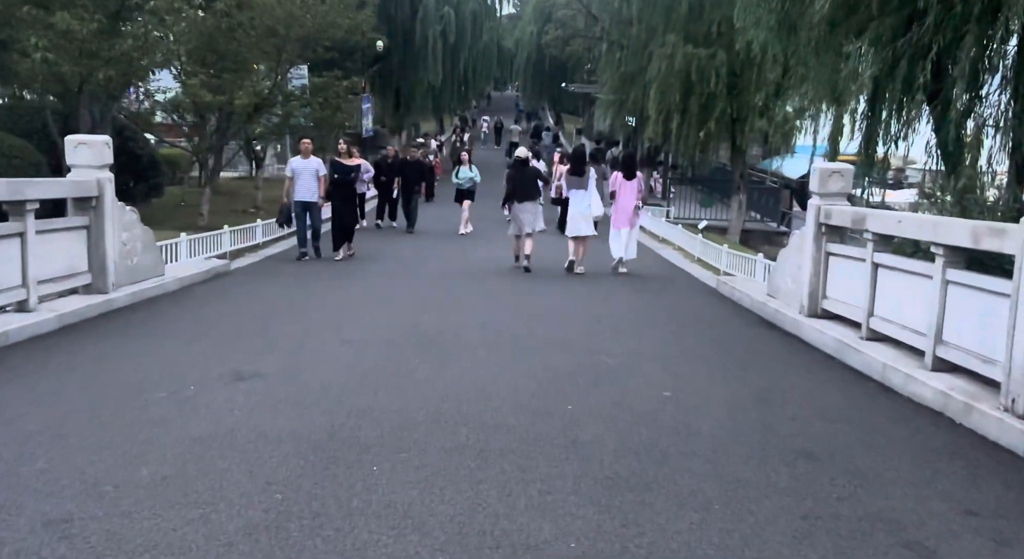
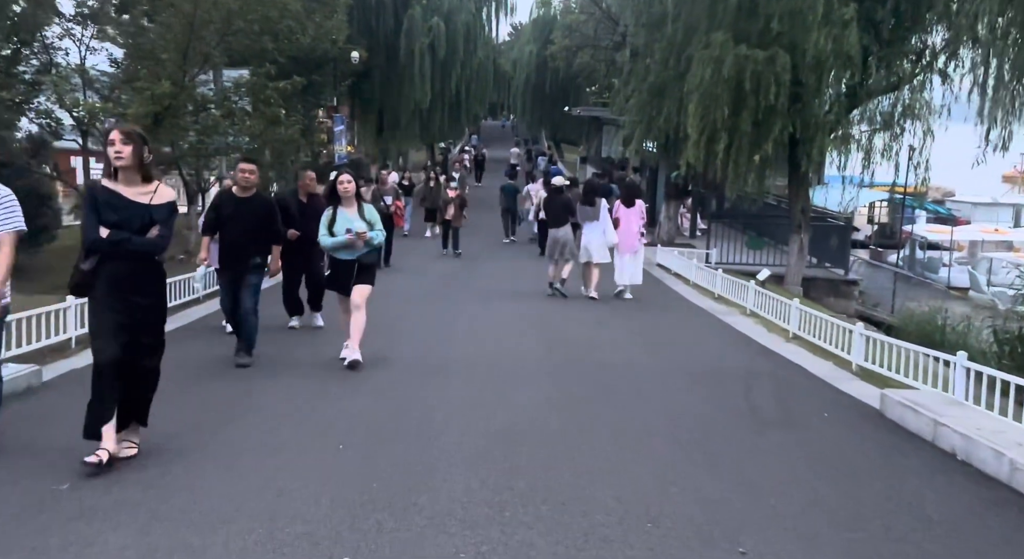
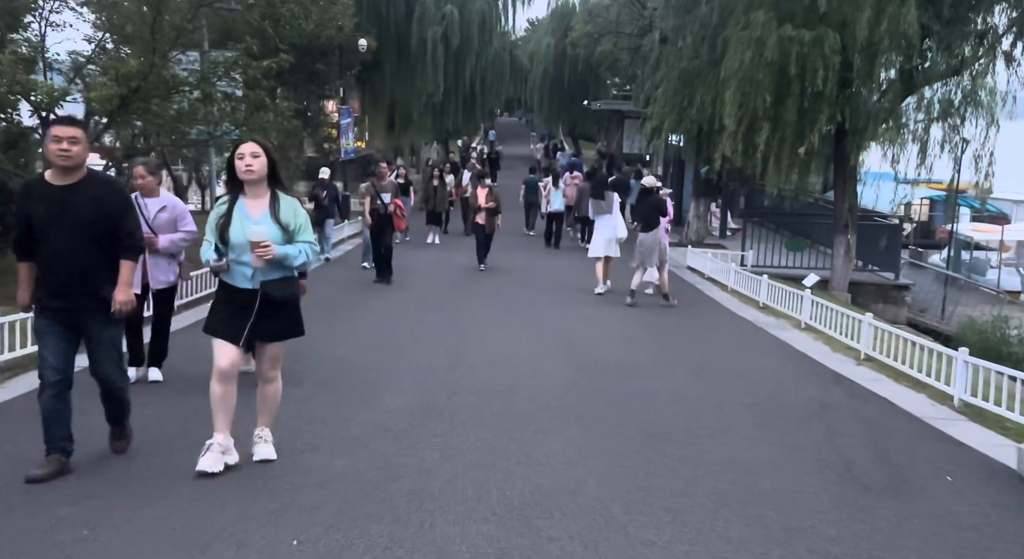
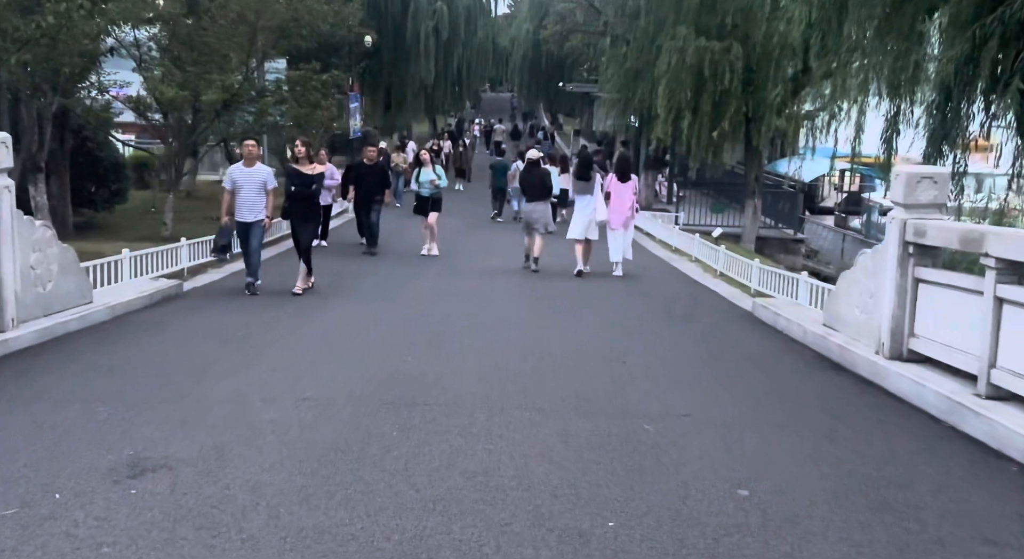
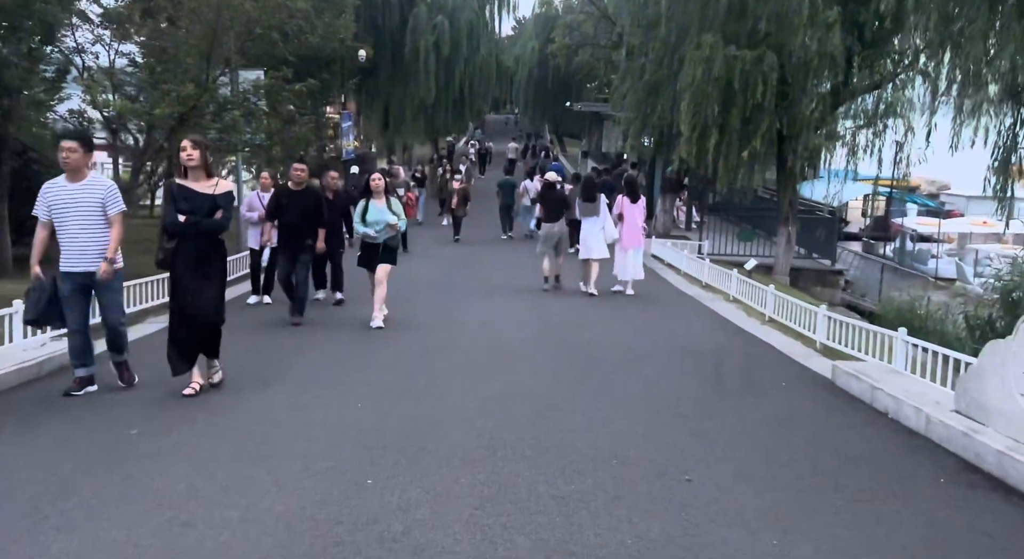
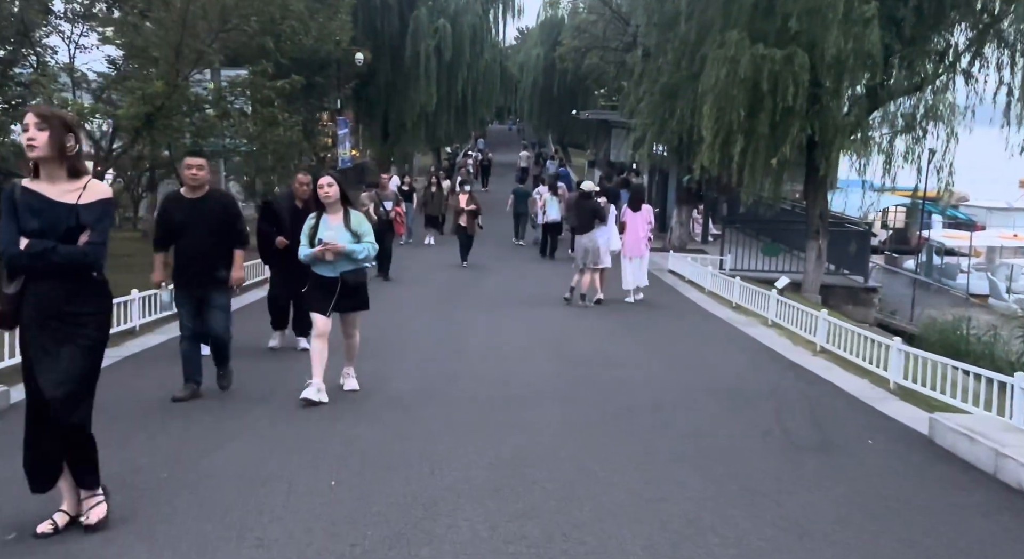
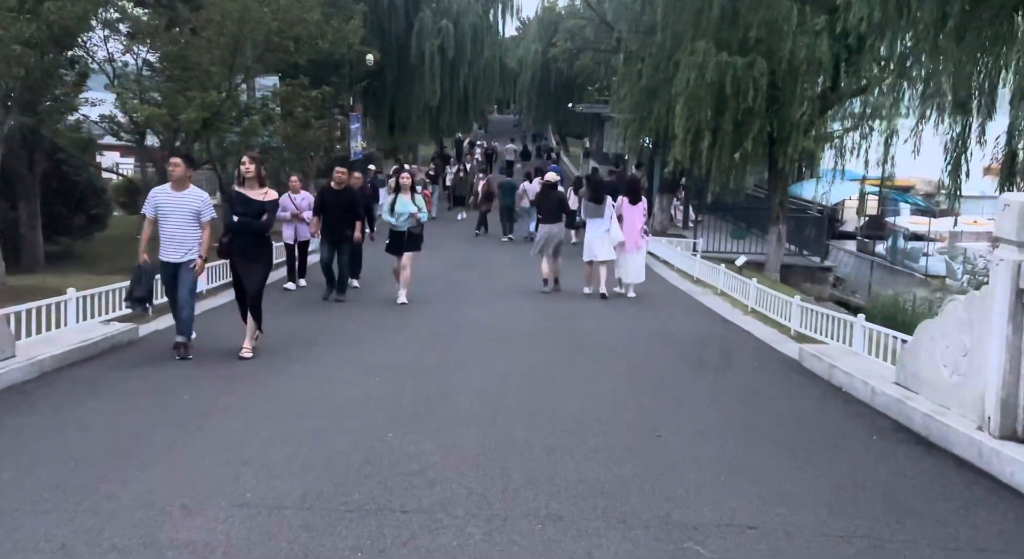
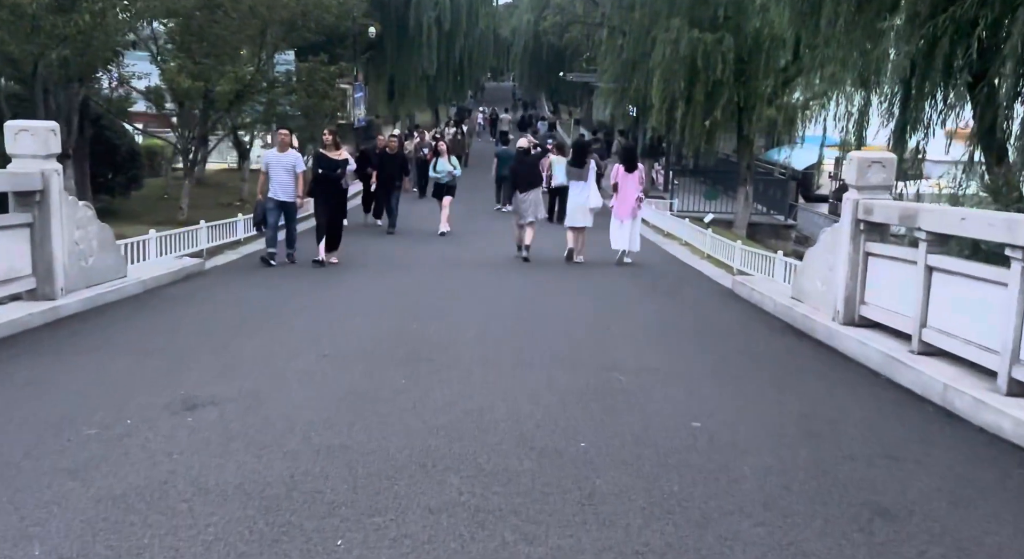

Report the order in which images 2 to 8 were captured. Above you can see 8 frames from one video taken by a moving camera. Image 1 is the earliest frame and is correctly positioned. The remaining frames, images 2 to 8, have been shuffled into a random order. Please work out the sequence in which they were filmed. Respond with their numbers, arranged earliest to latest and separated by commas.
8, 4, 7, 5, 2, 6, 3
